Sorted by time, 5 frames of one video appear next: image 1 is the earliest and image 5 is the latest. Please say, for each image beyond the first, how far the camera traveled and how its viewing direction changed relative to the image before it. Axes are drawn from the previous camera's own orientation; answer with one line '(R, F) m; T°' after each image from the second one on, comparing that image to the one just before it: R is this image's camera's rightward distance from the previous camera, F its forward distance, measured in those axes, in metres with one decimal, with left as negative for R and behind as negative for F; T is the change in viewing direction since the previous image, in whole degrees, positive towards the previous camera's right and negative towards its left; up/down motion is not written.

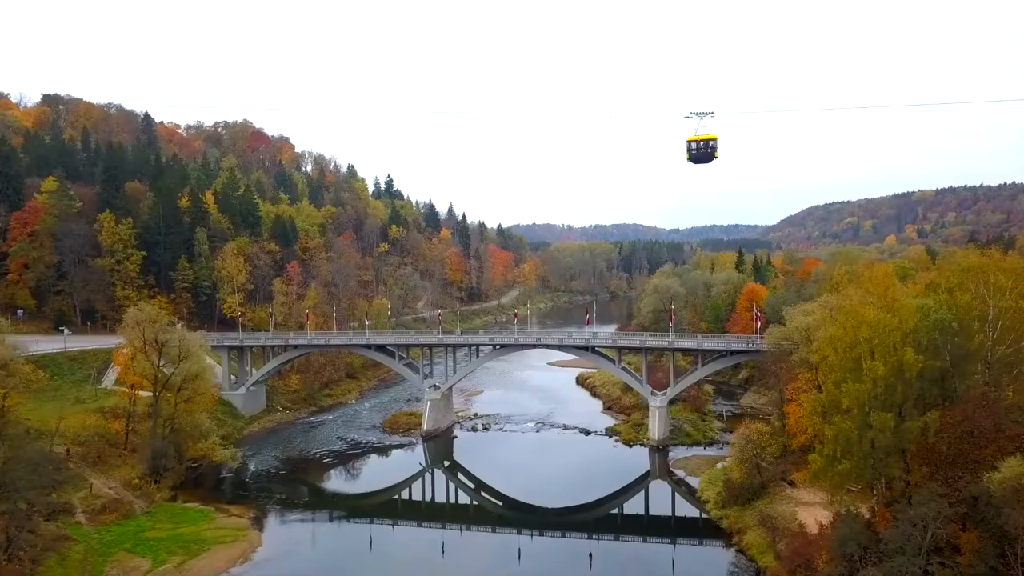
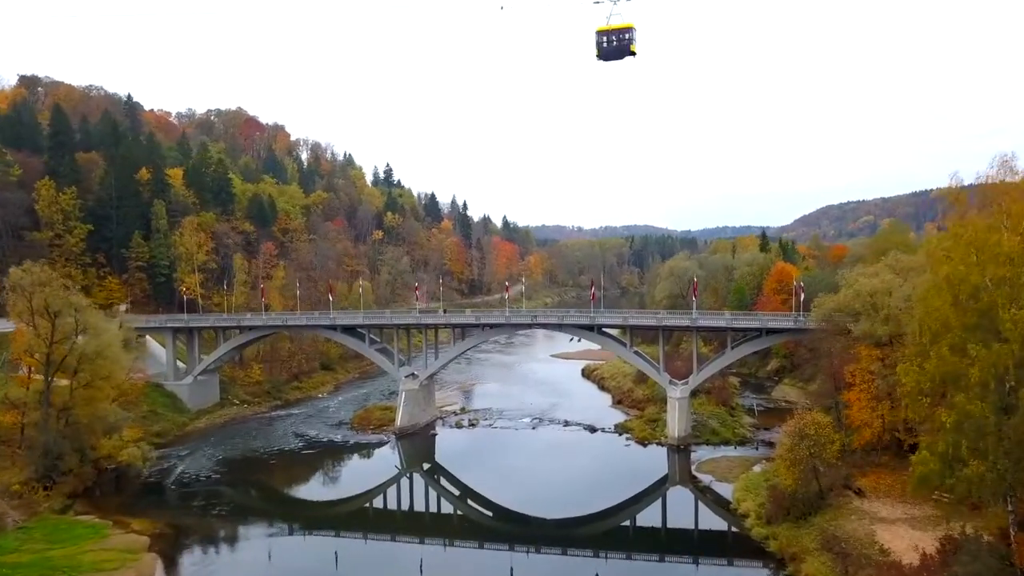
(+0.8, +7.3) m; -1°
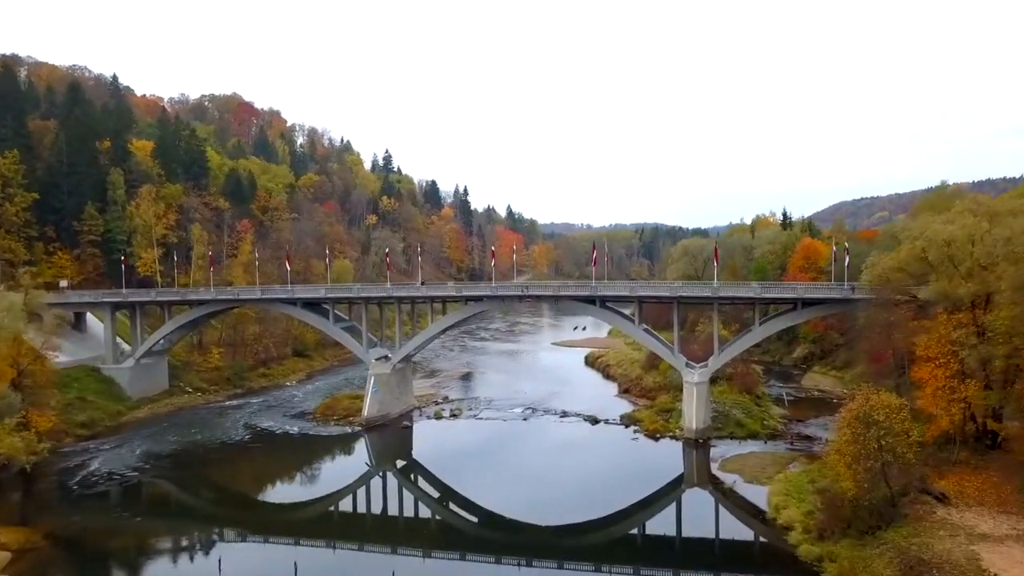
(+0.8, +5.7) m; -1°
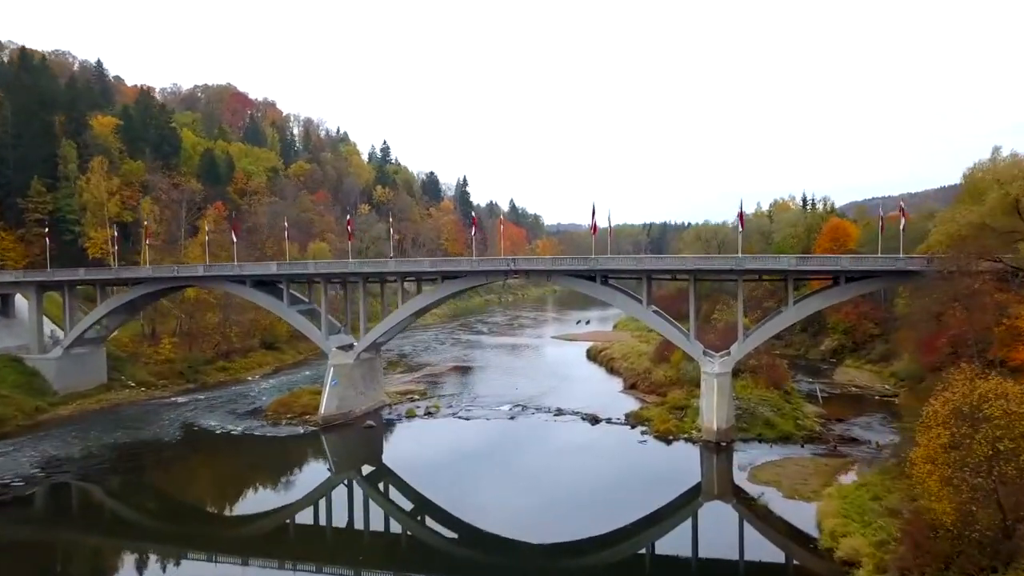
(+0.7, +5.0) m; 0°
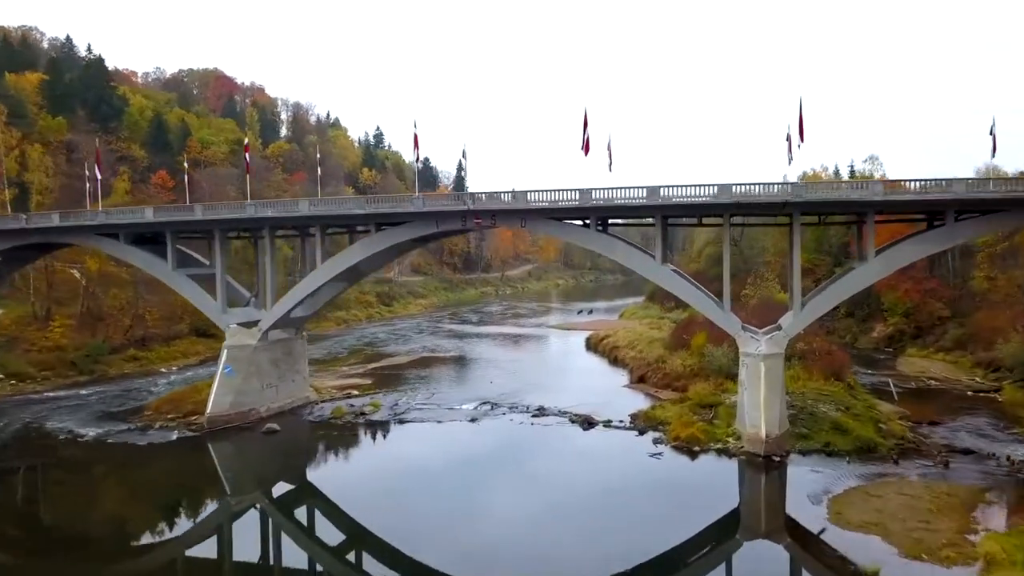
(+1.1, +7.6) m; -1°
